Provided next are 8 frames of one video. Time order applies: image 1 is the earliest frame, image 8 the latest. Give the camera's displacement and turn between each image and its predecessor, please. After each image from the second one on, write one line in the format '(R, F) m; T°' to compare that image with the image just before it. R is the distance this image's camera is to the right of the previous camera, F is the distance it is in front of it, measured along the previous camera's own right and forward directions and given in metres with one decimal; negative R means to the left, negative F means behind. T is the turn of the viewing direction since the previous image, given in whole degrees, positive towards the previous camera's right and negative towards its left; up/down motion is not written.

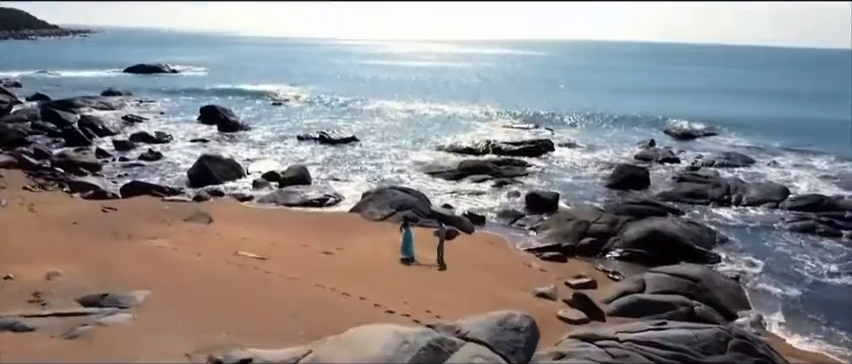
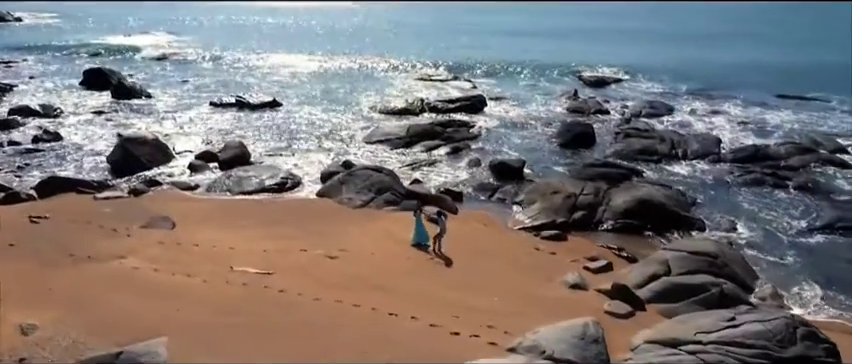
(-3.2, +1.7) m; +11°
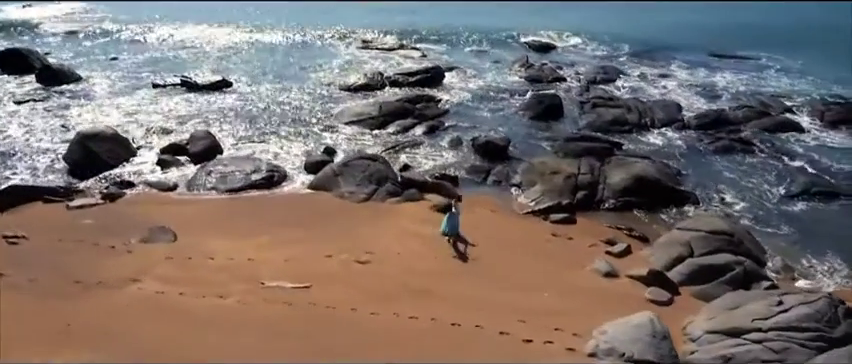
(-2.5, +0.7) m; +8°
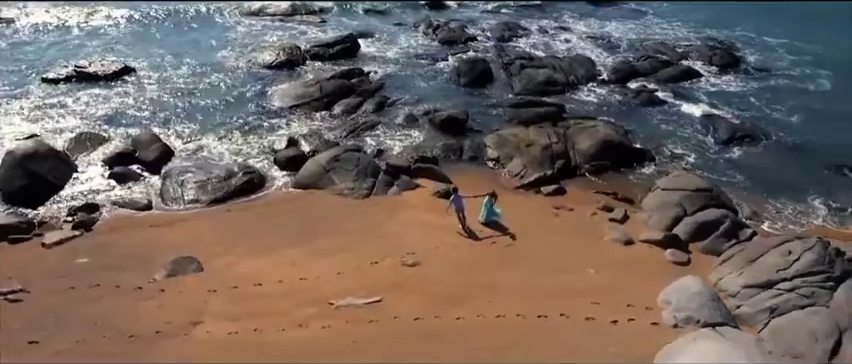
(-4.1, +0.4) m; +13°
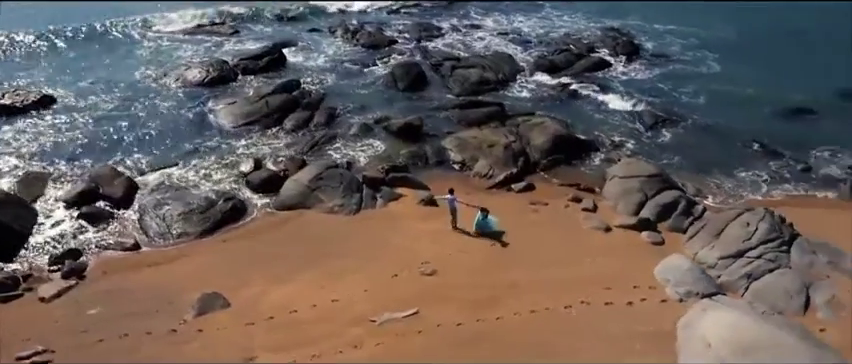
(-2.9, -0.6) m; +10°
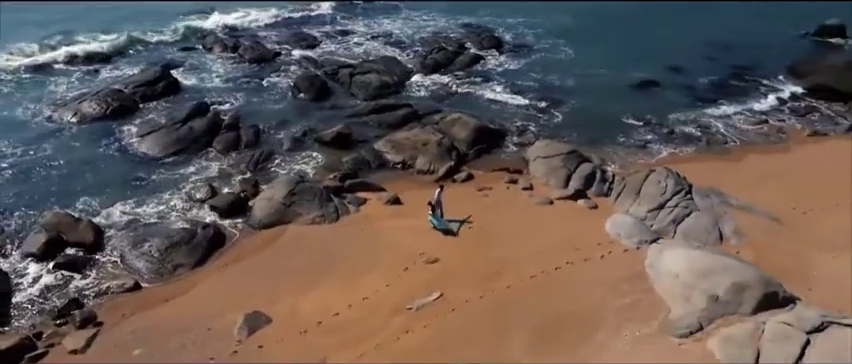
(-4.3, -1.5) m; +15°
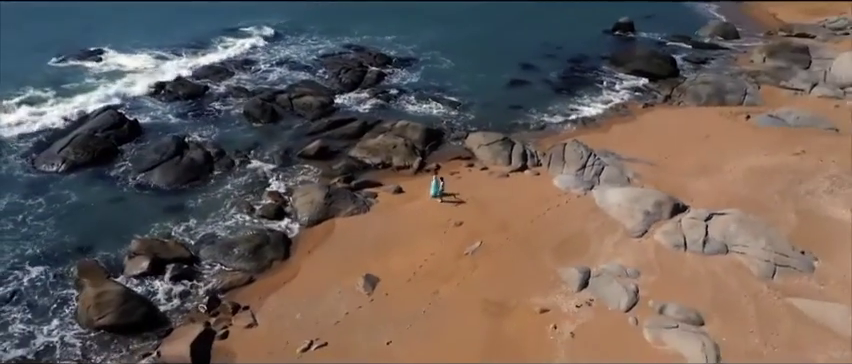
(-7.8, -5.5) m; +17°
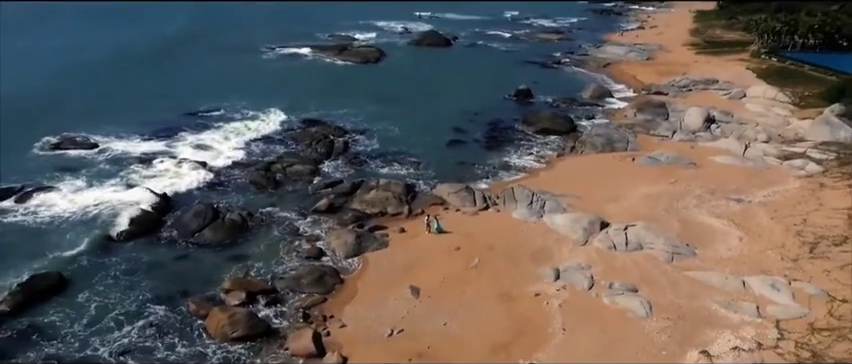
(-6.2, -8.7) m; +10°
